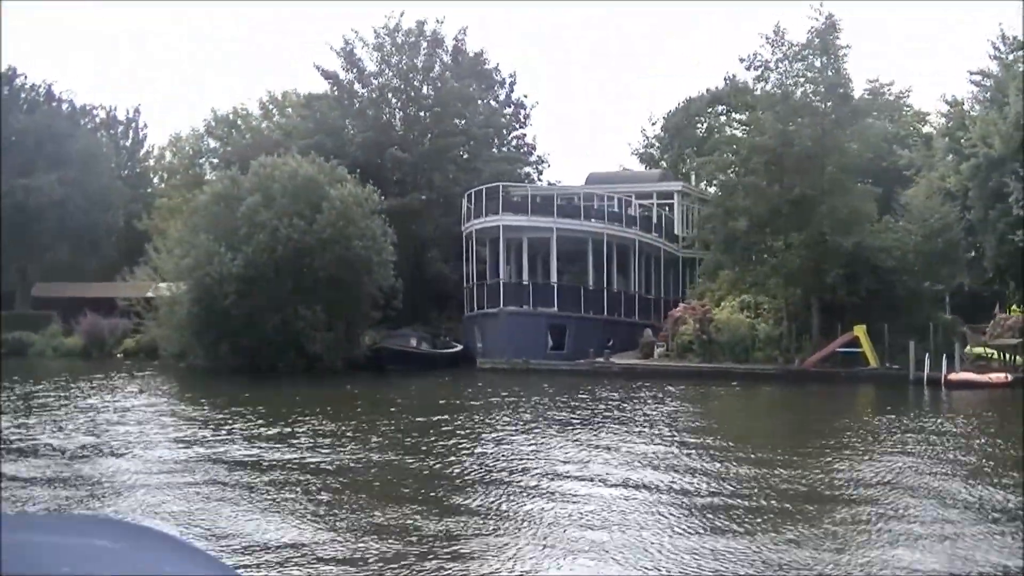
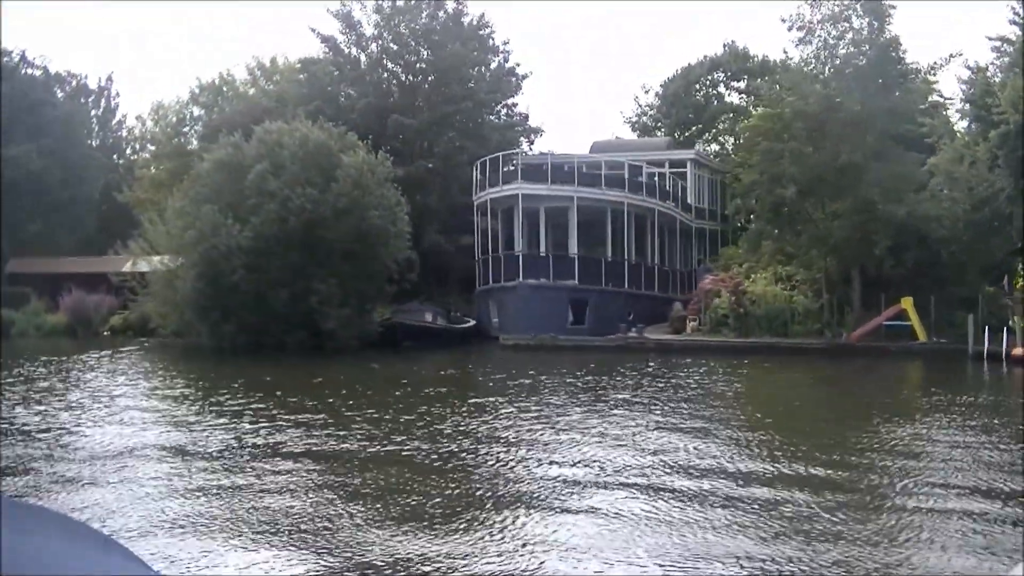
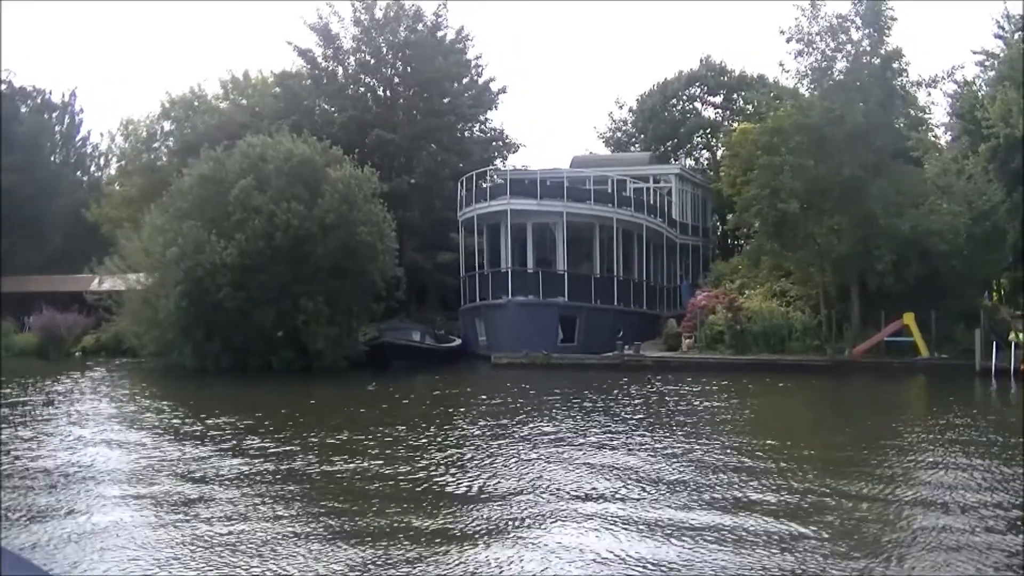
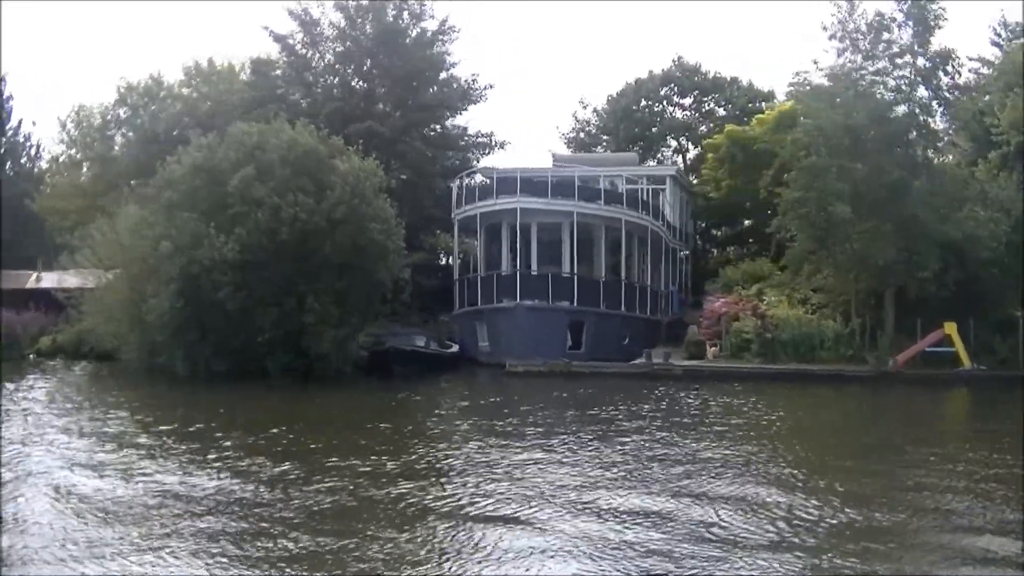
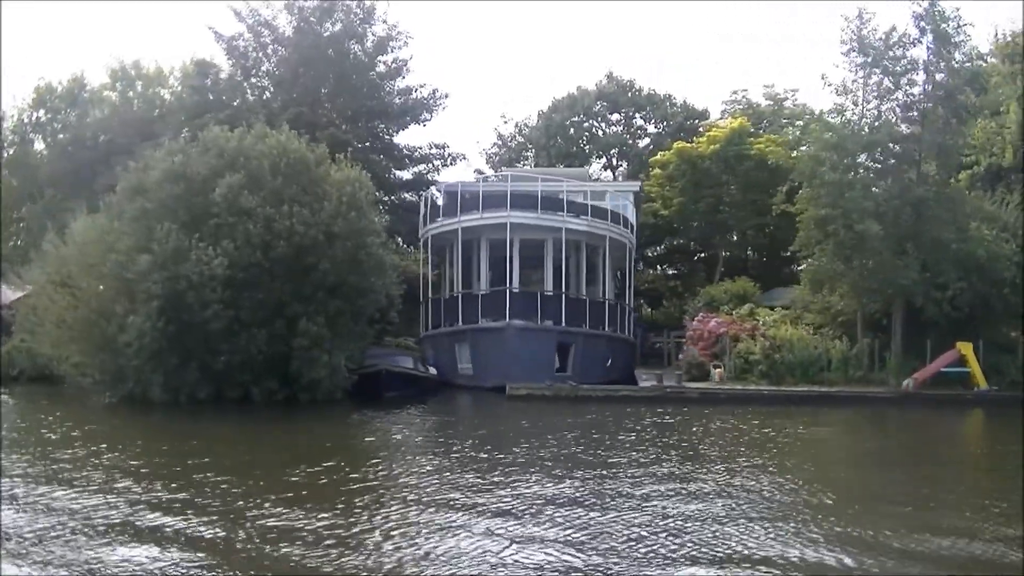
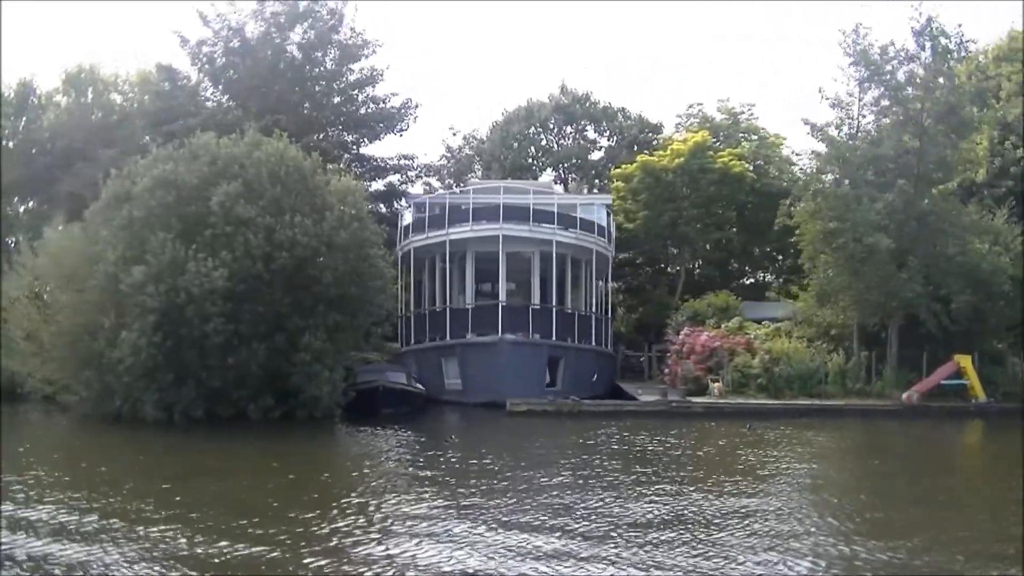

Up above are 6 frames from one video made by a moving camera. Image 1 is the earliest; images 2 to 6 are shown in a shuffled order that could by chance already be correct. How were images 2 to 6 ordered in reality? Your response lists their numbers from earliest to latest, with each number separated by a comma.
2, 3, 4, 5, 6
